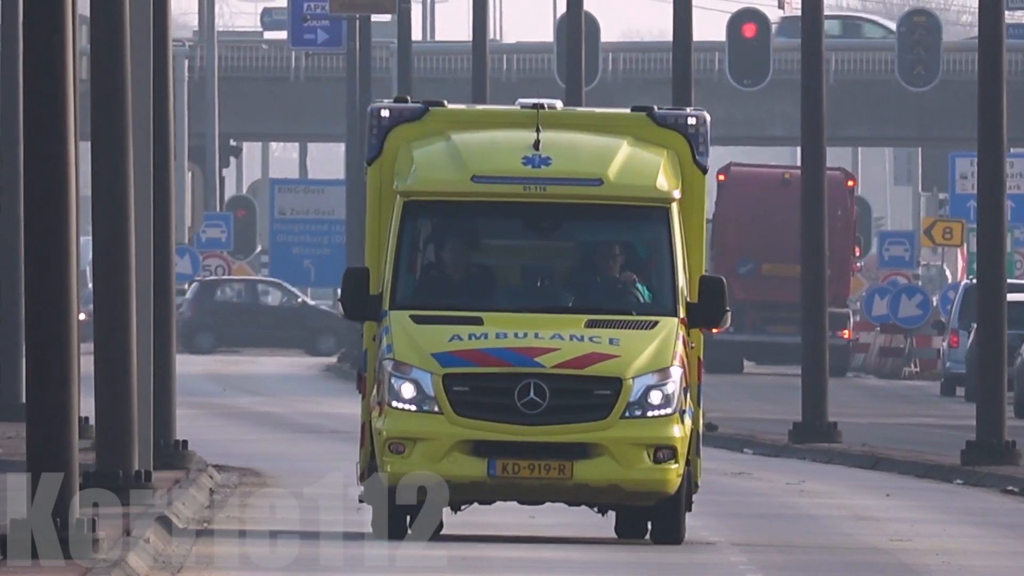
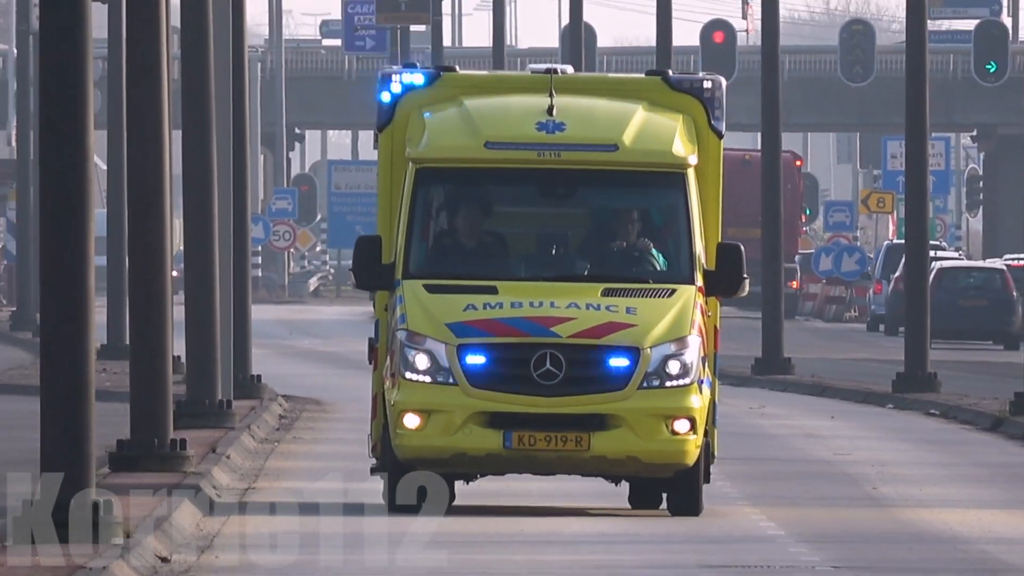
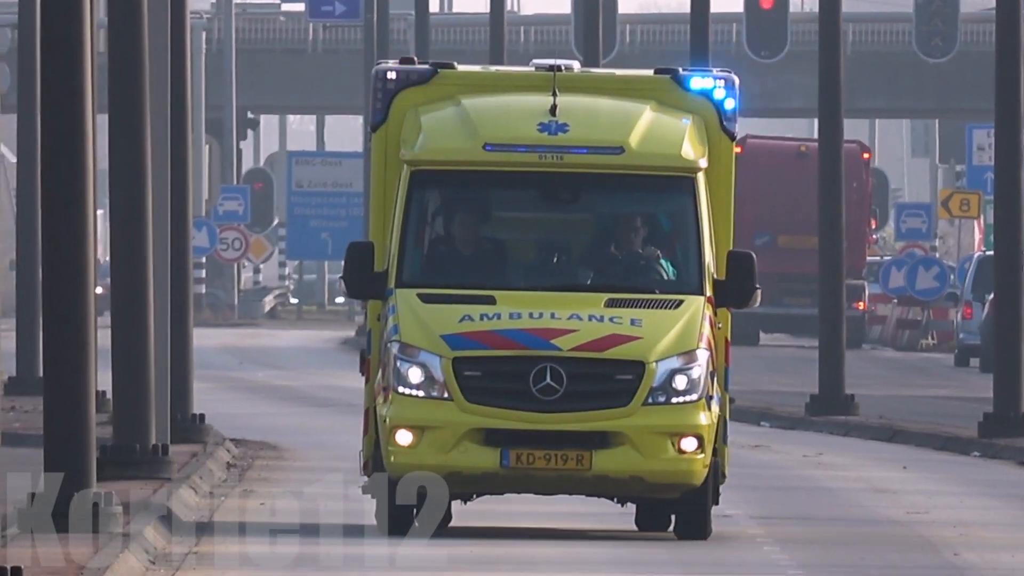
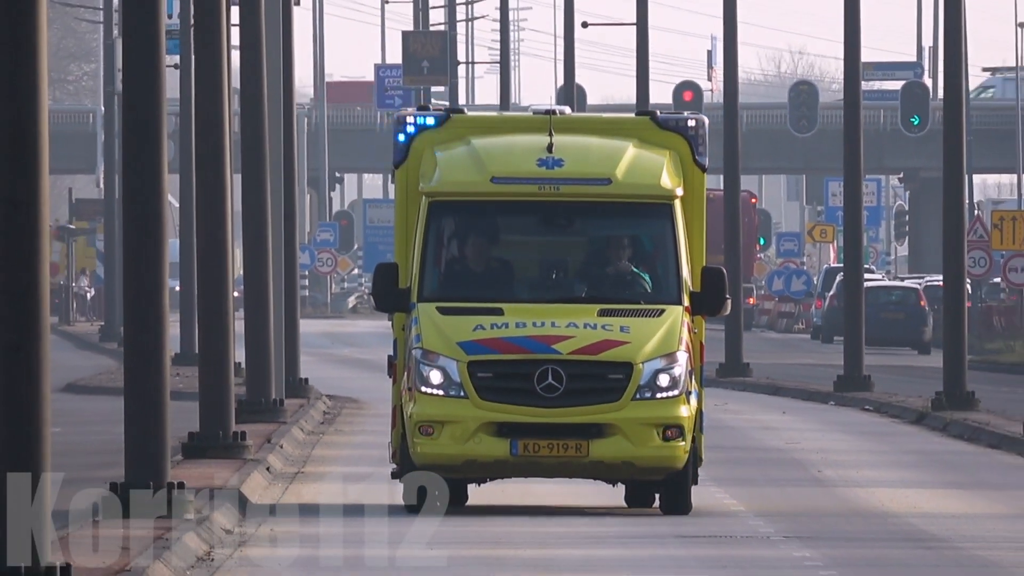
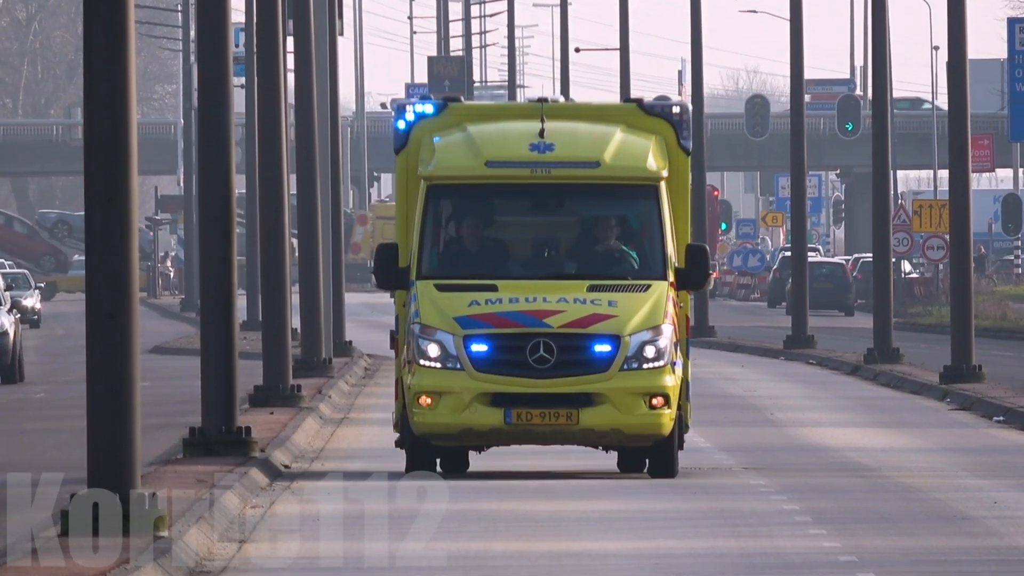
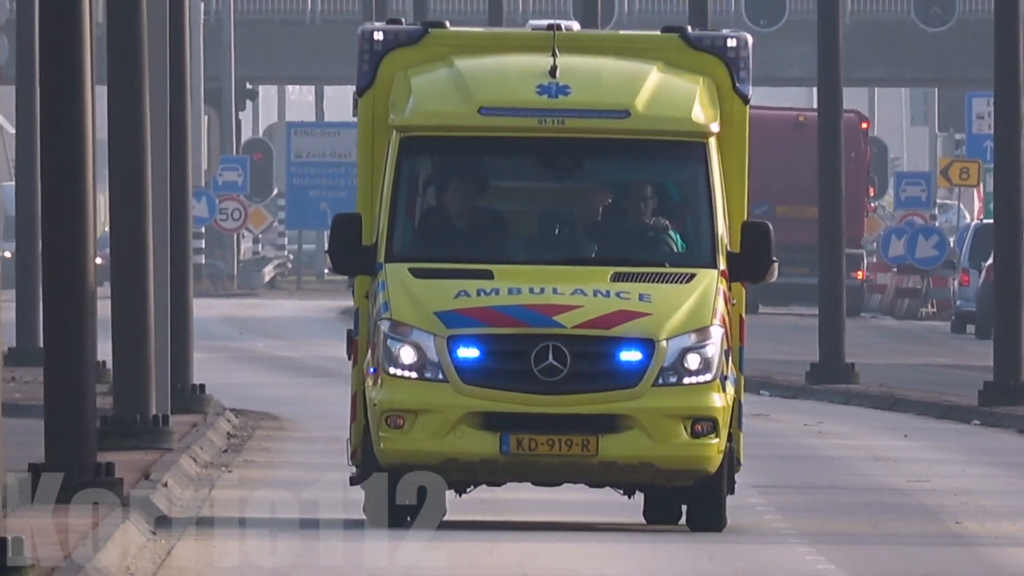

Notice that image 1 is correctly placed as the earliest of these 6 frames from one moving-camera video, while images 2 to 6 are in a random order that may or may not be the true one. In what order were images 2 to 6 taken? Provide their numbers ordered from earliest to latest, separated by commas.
3, 6, 2, 4, 5
